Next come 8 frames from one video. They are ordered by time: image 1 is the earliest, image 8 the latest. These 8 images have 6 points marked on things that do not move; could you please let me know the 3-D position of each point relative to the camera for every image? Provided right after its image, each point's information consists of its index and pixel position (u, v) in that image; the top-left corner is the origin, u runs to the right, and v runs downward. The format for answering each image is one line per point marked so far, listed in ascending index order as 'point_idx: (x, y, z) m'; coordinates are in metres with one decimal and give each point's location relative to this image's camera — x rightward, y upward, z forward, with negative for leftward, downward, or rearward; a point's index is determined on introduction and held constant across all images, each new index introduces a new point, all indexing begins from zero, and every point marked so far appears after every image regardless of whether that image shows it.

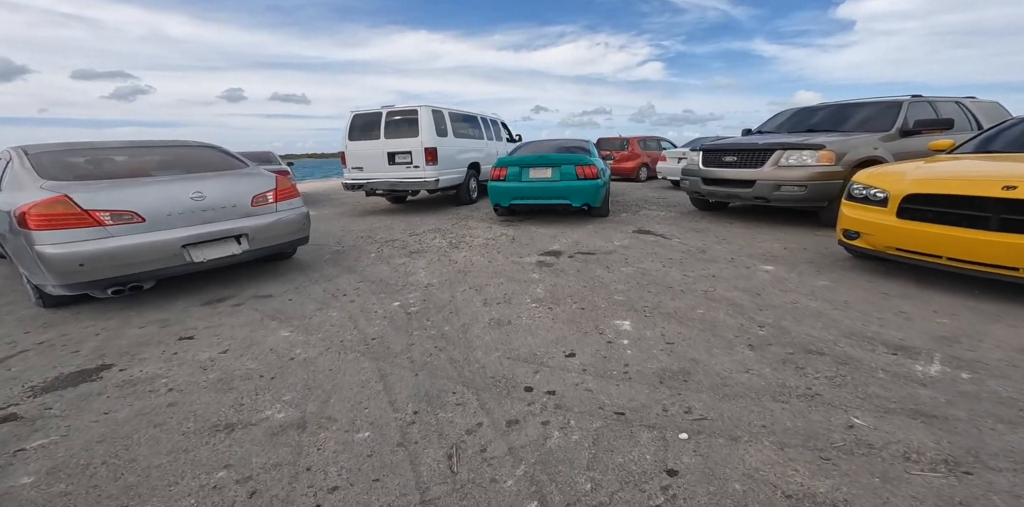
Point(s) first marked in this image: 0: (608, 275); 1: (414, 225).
0: (+0.9, -0.2, +4.0) m
1: (-1.7, +0.4, +7.0) m
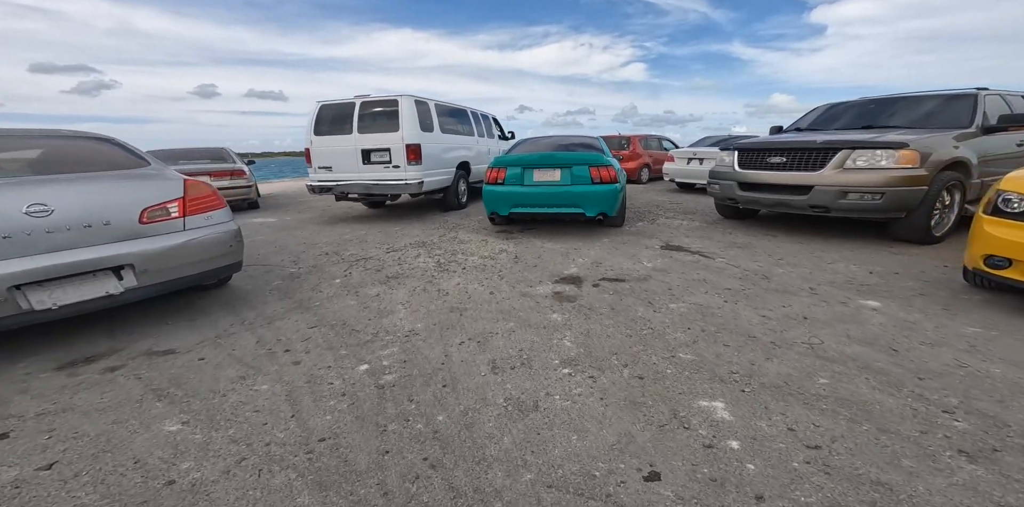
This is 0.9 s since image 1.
0: (+1.0, -0.4, +3.0) m
1: (-1.7, +0.2, +5.8) m
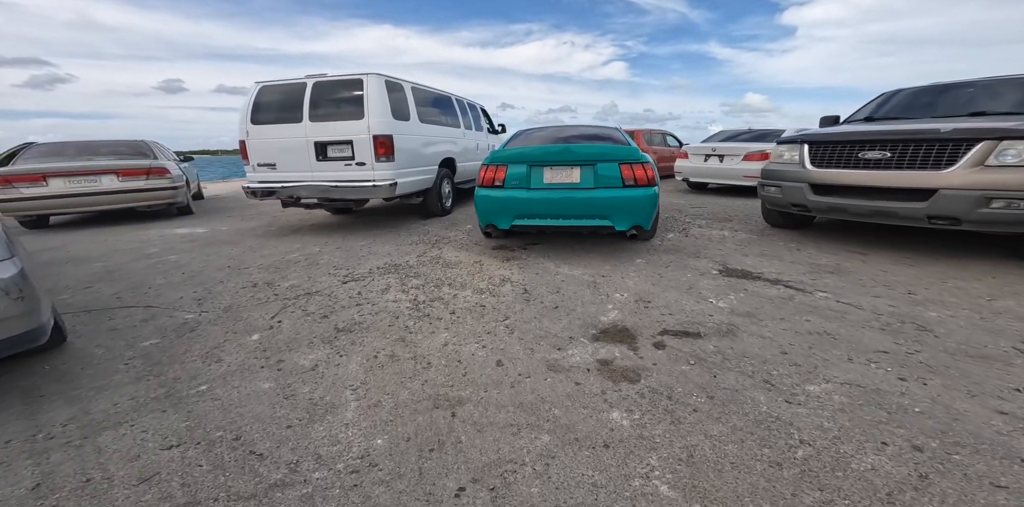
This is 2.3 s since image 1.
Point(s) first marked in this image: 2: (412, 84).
0: (+1.1, -0.6, +1.7) m
1: (-1.7, -0.1, +4.4) m
2: (-1.3, +2.3, +5.7) m
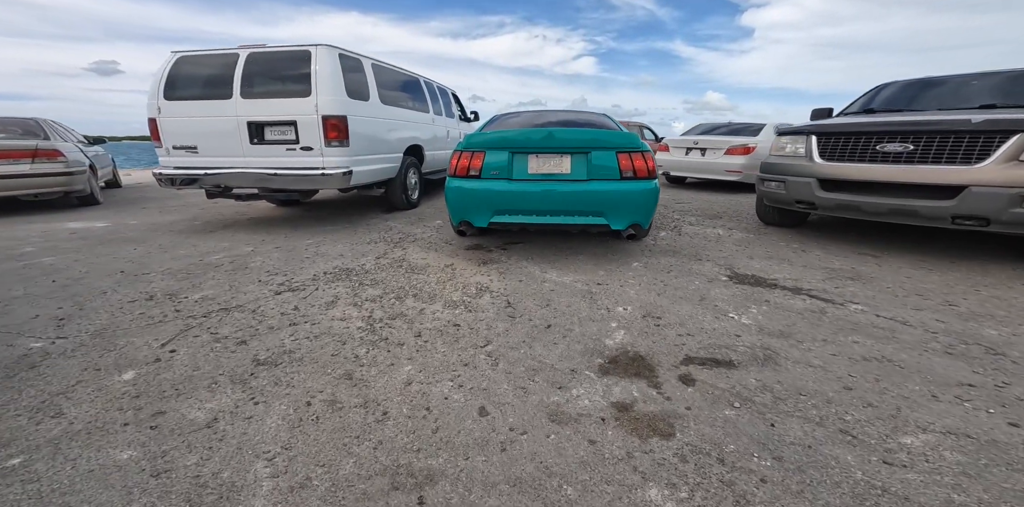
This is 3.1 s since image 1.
0: (+1.1, -0.7, +1.2) m
1: (-1.9, -0.1, +3.7) m
2: (-1.6, +2.3, +5.0) m
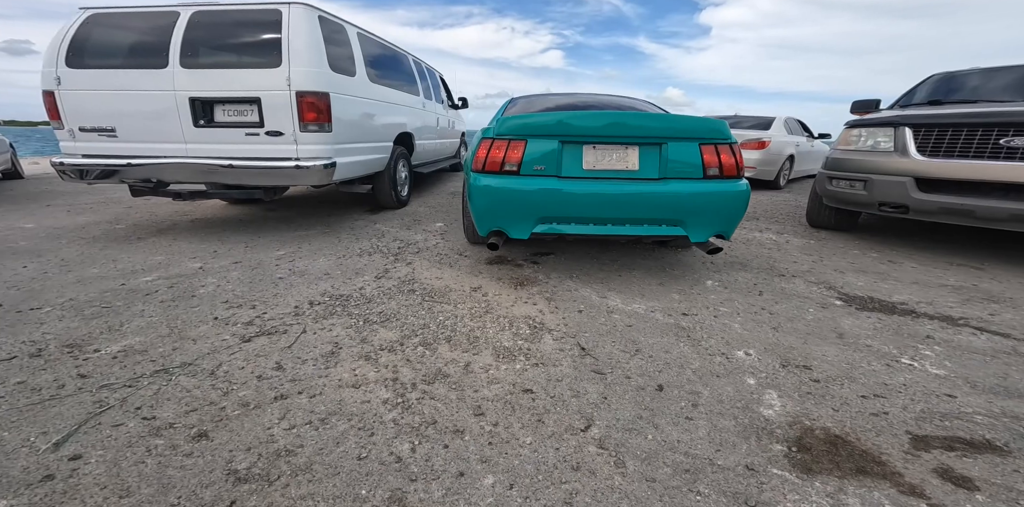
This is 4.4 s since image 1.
0: (+1.6, -0.8, +0.6) m
1: (-1.6, -0.2, +2.7) m
2: (-1.5, +2.2, +4.1) m
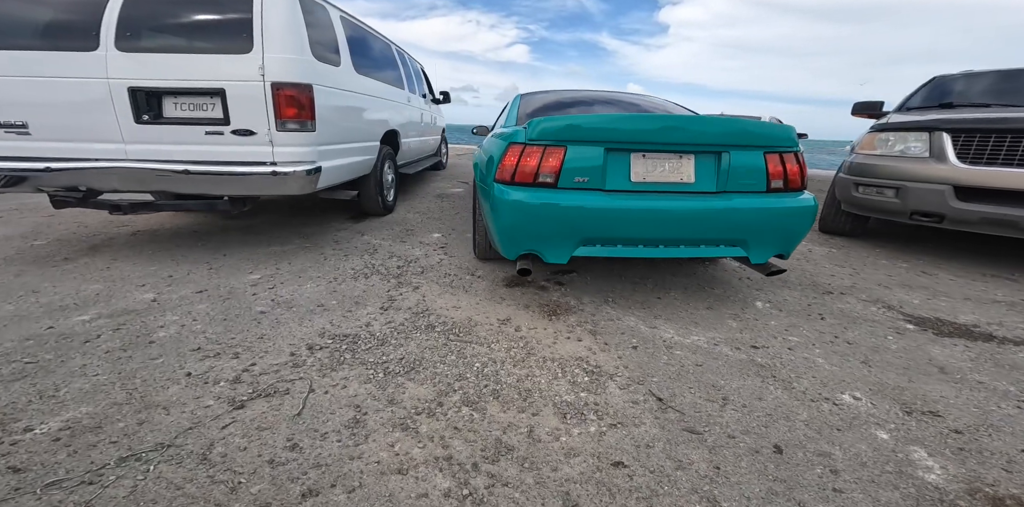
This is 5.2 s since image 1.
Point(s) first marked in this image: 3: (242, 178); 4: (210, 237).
0: (+2.0, -0.9, +0.4) m
1: (-1.5, -0.4, +2.2) m
2: (-1.5, +2.0, +3.5) m
3: (-1.7, +0.5, +2.7) m
4: (-2.5, +0.1, +3.6) m
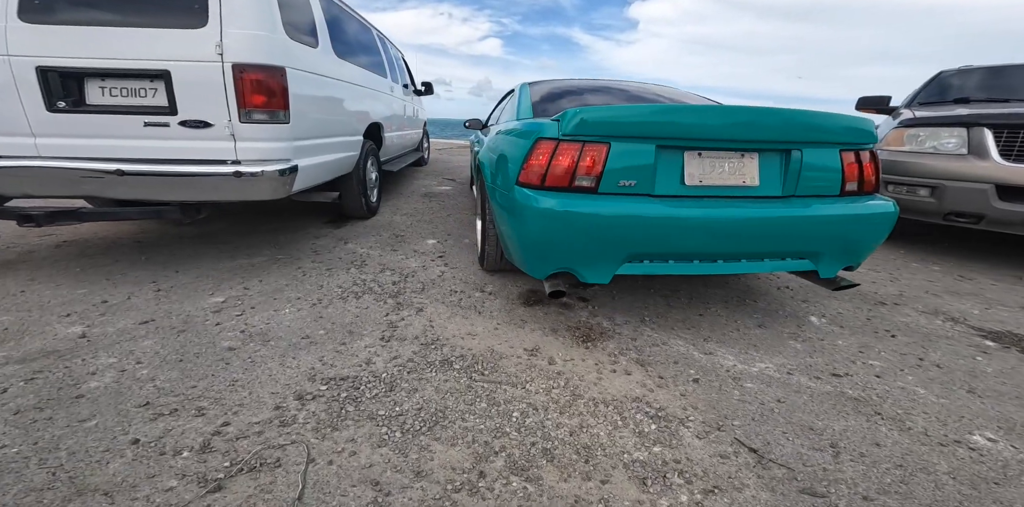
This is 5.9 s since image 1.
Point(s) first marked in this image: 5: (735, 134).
0: (+2.3, -1.0, +0.2) m
1: (-1.3, -0.5, +1.7) m
2: (-1.5, +1.9, +3.0) m
3: (-1.6, +0.4, +2.2) m
4: (-2.5, 0.0, +3.0) m
5: (+0.9, +0.5, +1.8) m
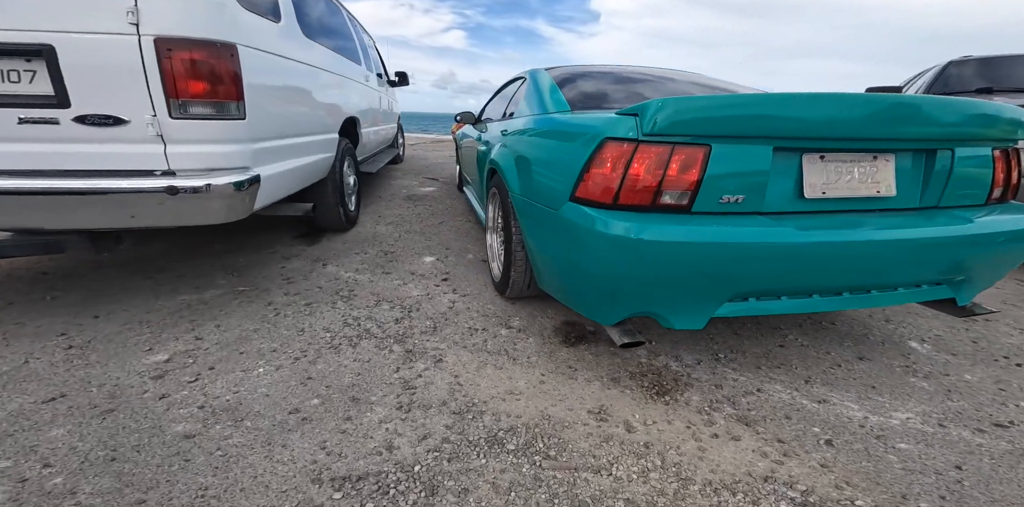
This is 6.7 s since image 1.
0: (+2.7, -1.0, 0.0) m
1: (-1.1, -0.6, +1.2) m
2: (-1.4, +1.8, +2.4) m
3: (-1.5, +0.2, +1.6) m
4: (-2.4, -0.2, +2.3) m
5: (+1.1, +0.4, +1.4) m
